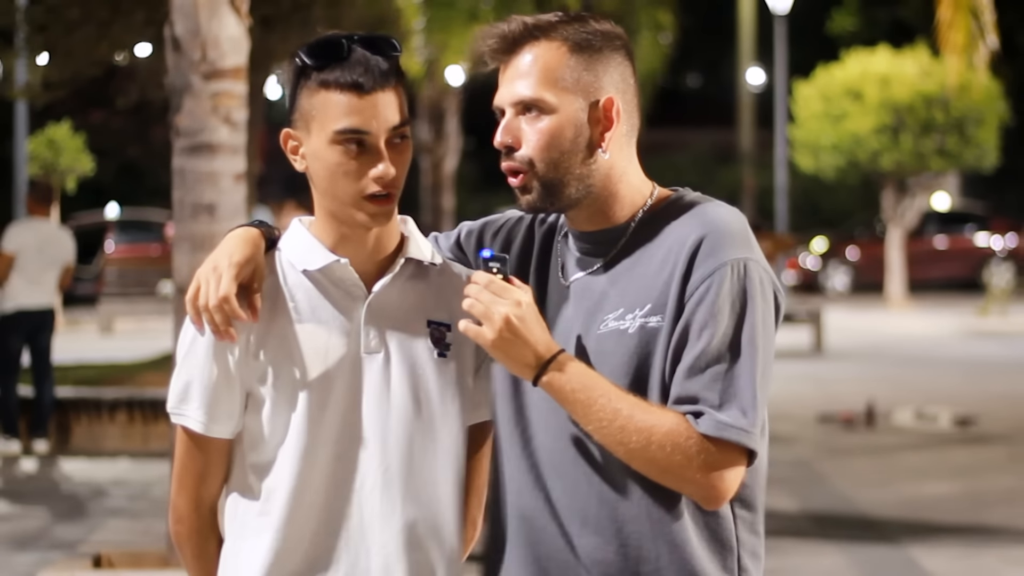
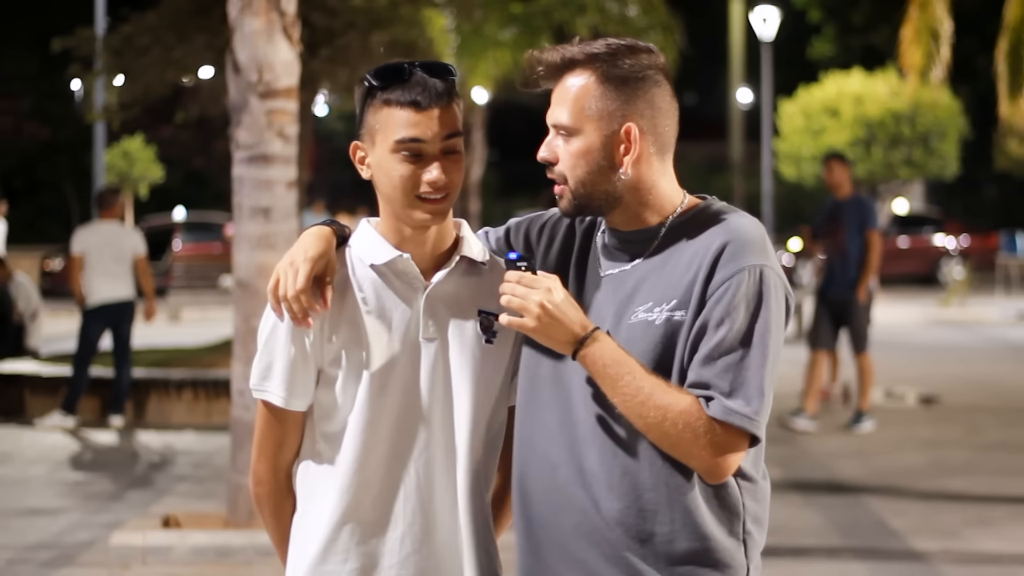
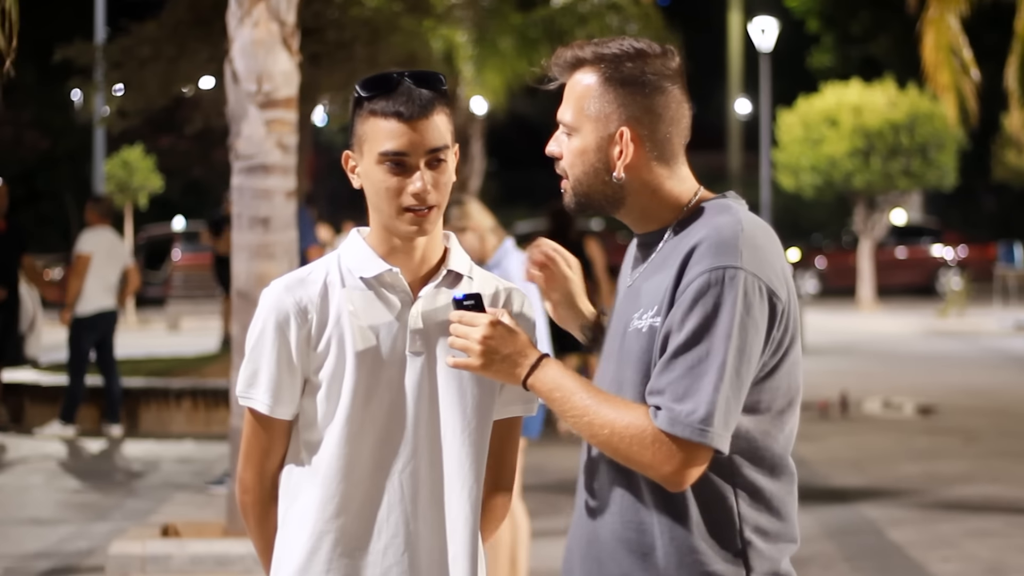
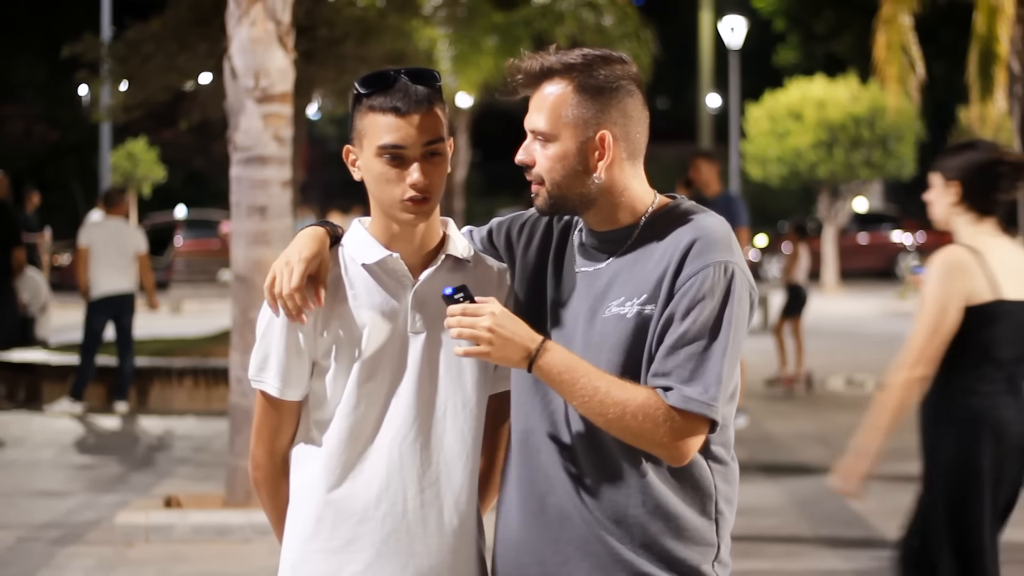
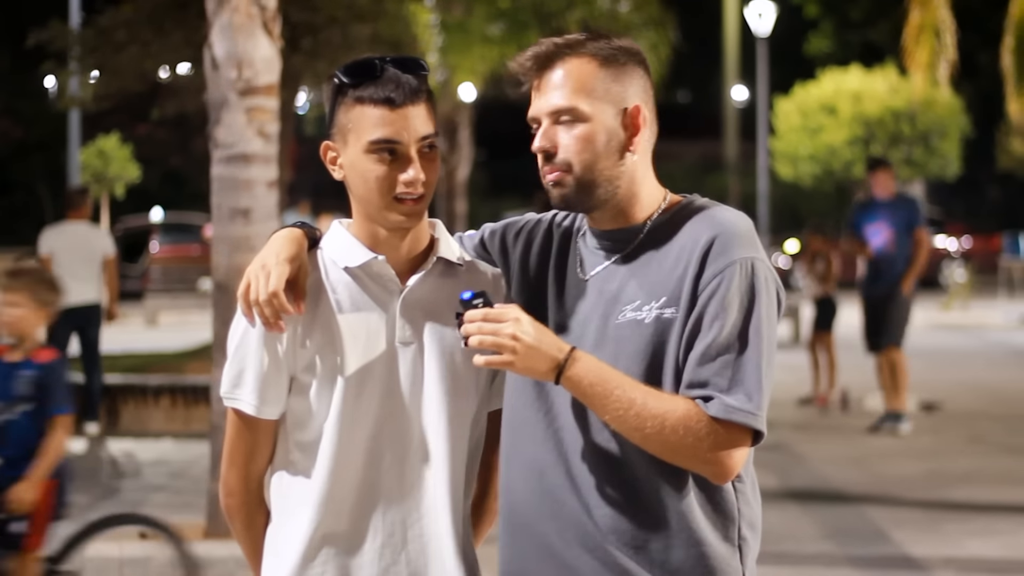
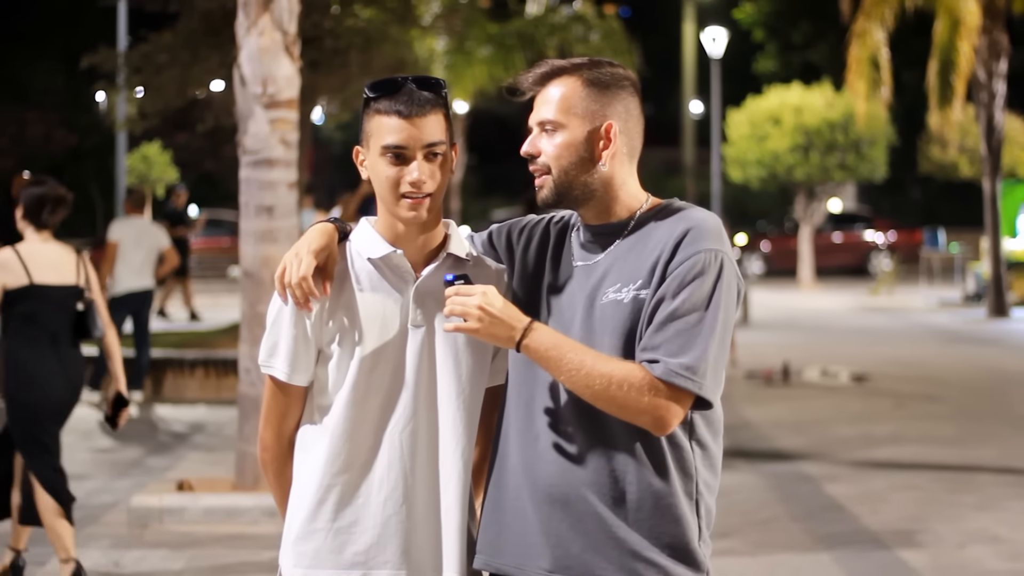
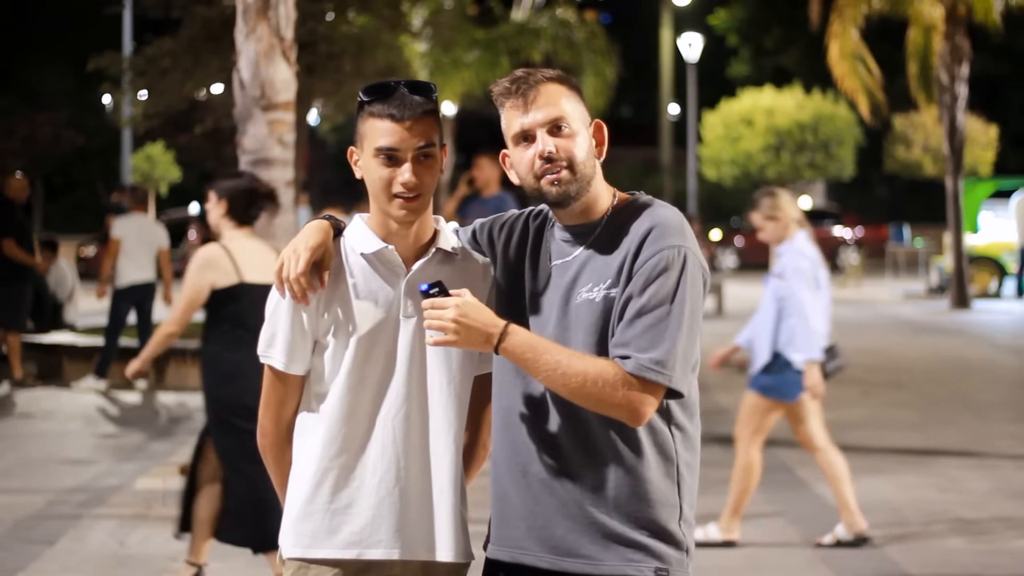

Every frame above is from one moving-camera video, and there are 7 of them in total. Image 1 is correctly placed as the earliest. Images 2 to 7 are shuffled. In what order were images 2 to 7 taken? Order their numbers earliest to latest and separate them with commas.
5, 2, 4, 7, 6, 3
